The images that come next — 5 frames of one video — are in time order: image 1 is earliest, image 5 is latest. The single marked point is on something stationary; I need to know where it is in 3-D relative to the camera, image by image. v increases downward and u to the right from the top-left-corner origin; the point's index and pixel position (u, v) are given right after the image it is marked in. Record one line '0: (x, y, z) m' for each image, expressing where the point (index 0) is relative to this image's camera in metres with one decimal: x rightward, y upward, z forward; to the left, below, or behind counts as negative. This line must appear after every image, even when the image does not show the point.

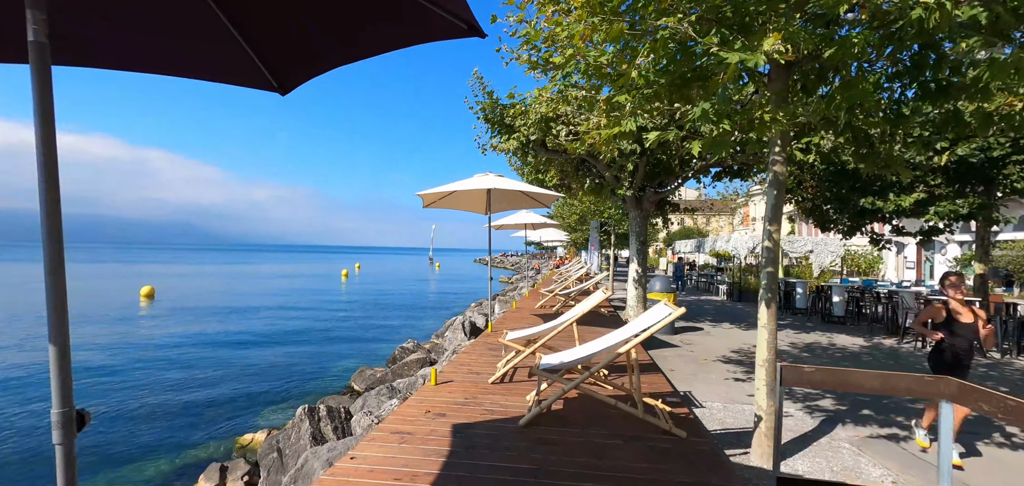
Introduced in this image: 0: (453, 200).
0: (-1.2, +0.8, +8.1) m
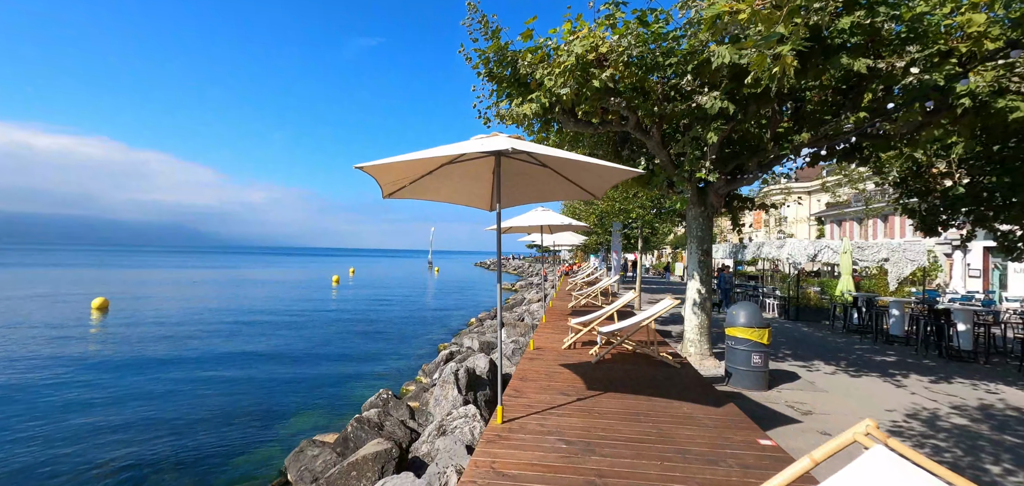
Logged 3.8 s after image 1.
0: (-0.9, +0.7, +4.9) m
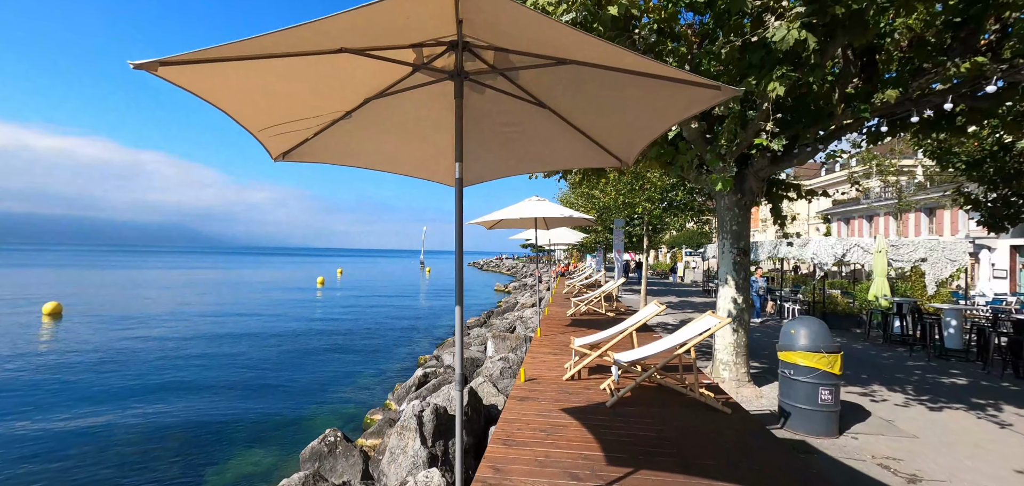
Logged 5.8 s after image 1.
0: (-1.1, +0.7, +3.0) m
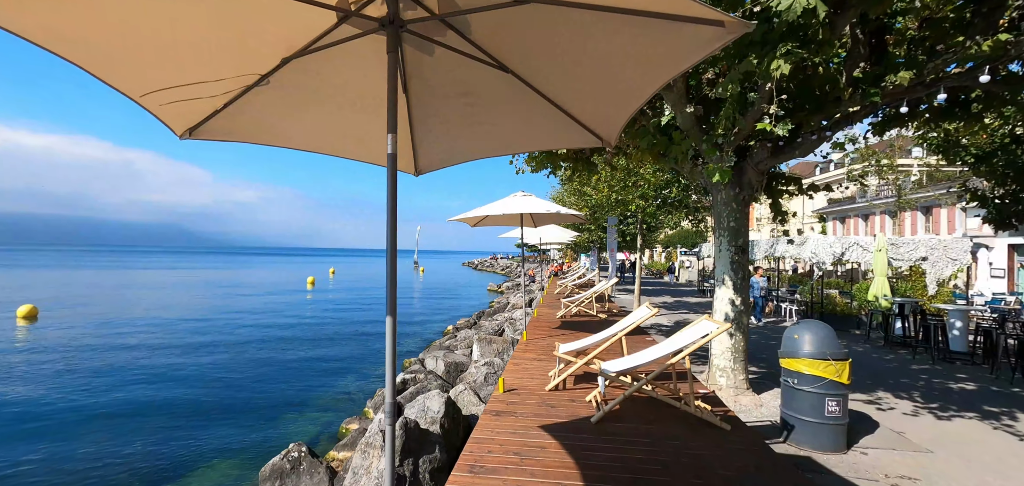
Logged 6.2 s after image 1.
0: (-1.3, +0.8, +2.5) m
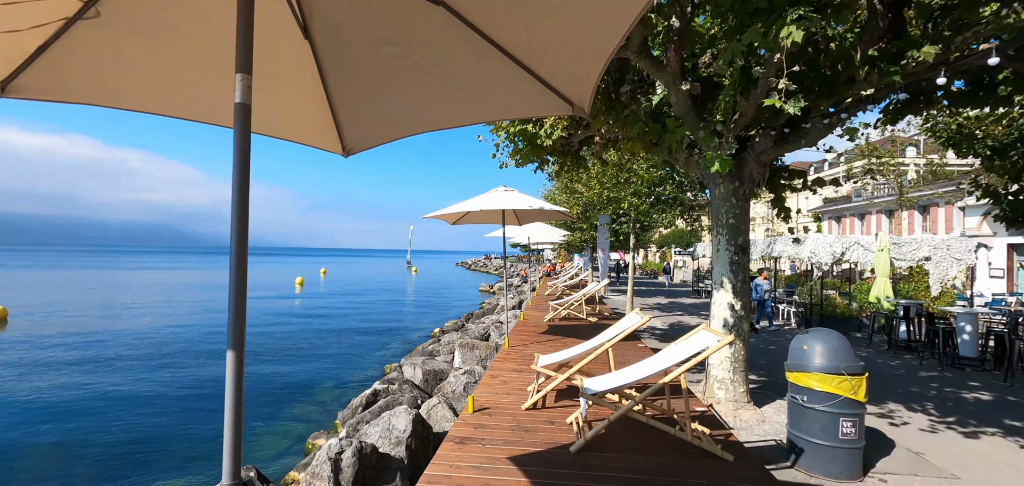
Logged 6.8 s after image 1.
0: (-1.5, +0.8, +1.9) m
